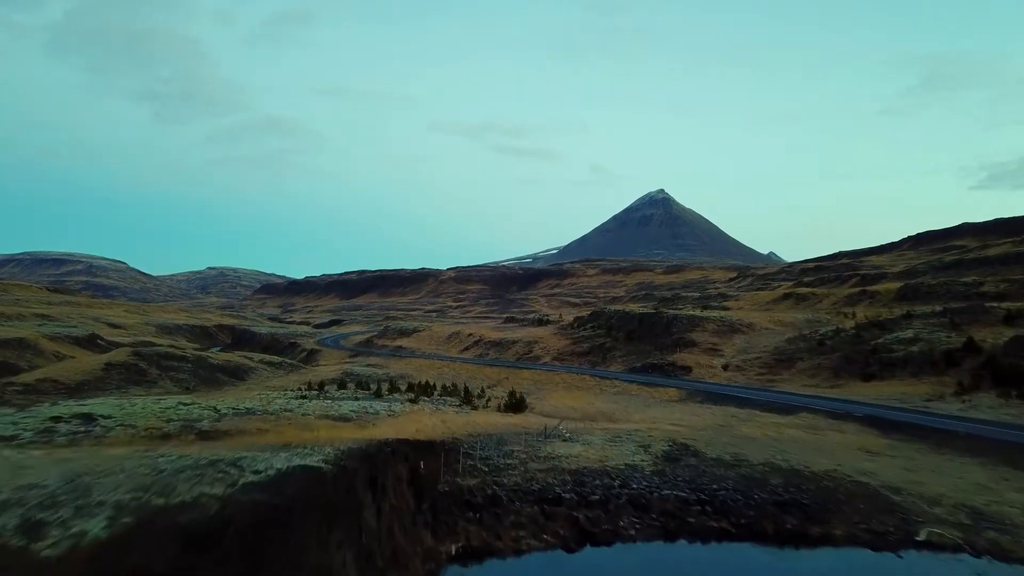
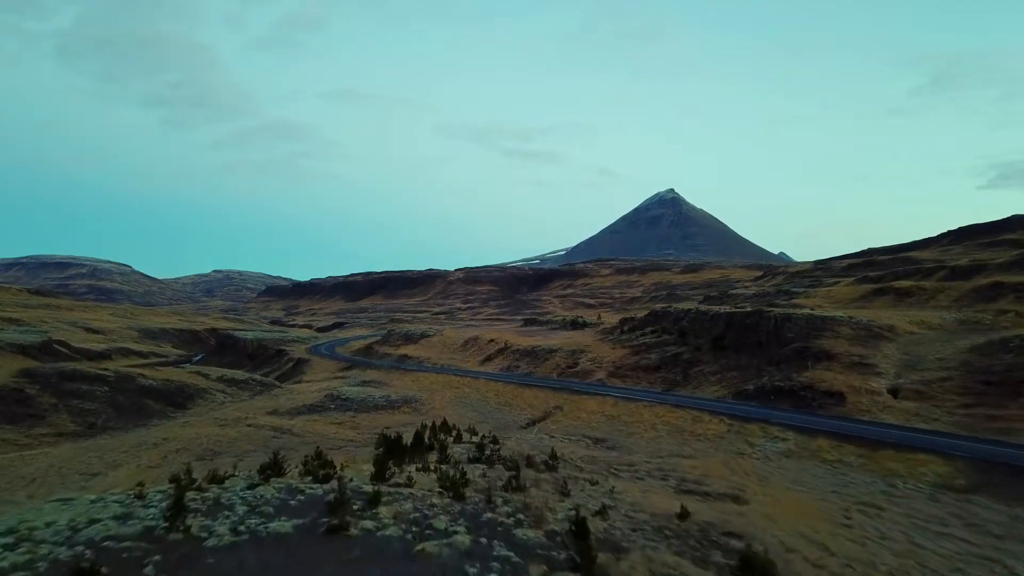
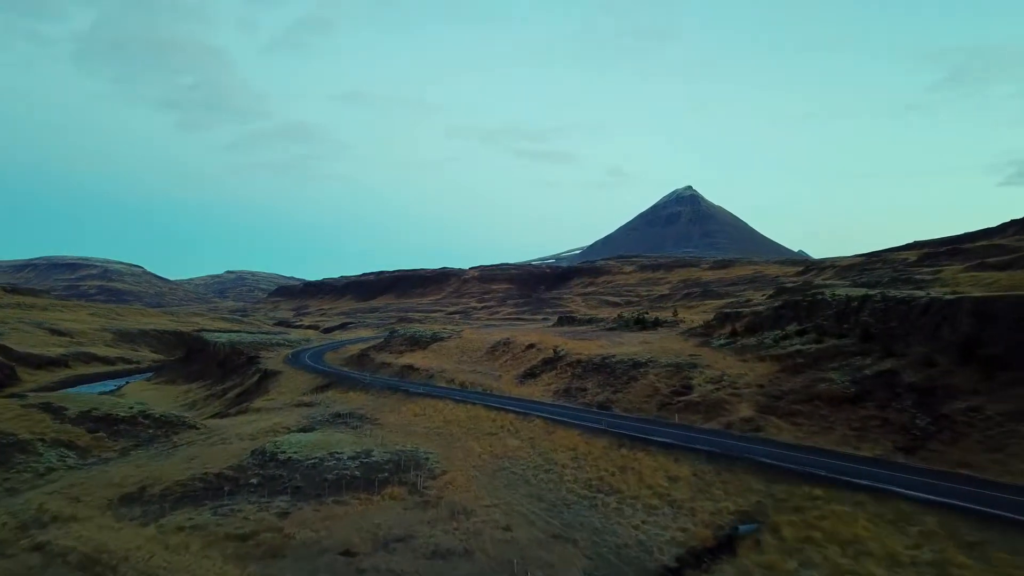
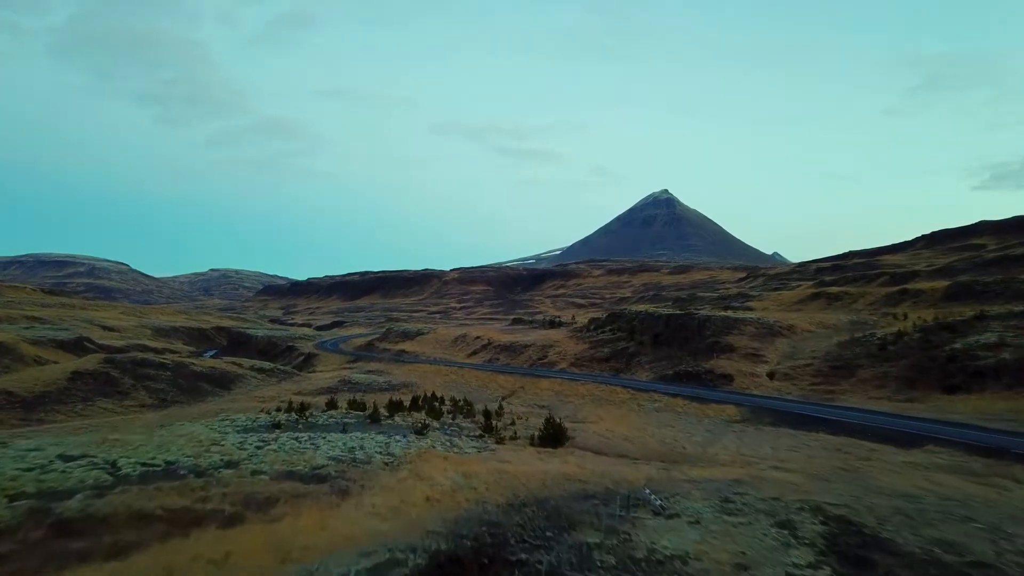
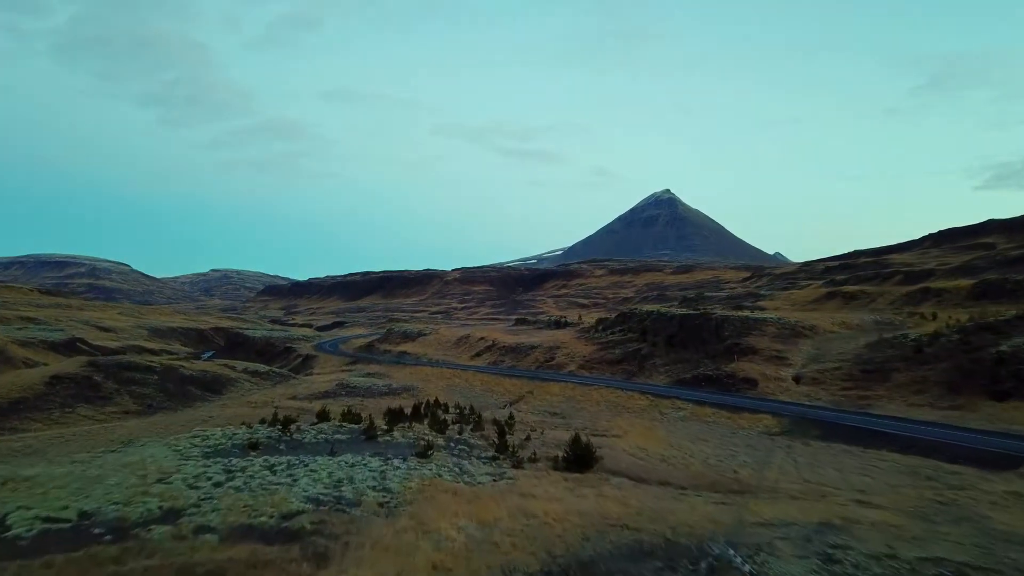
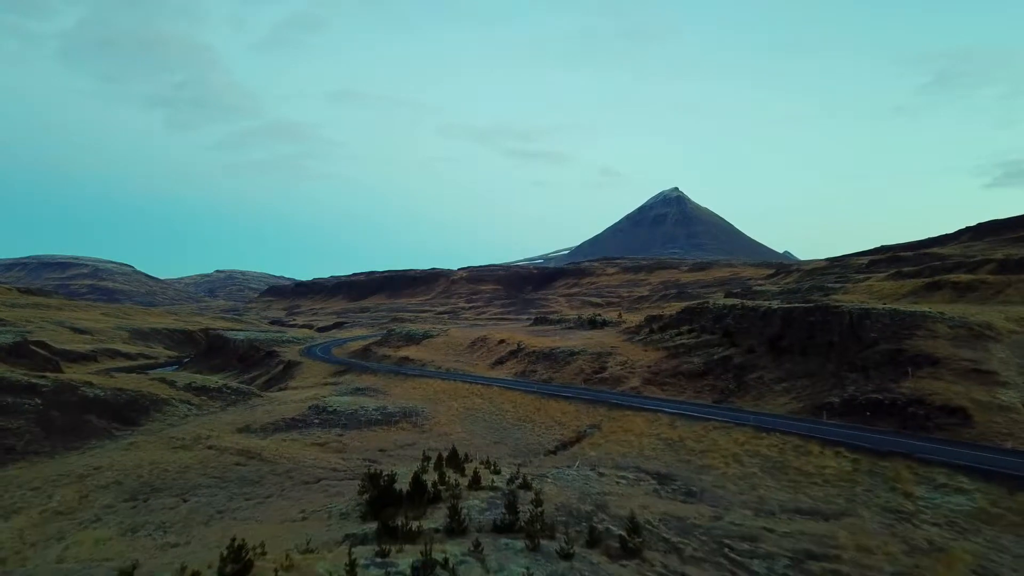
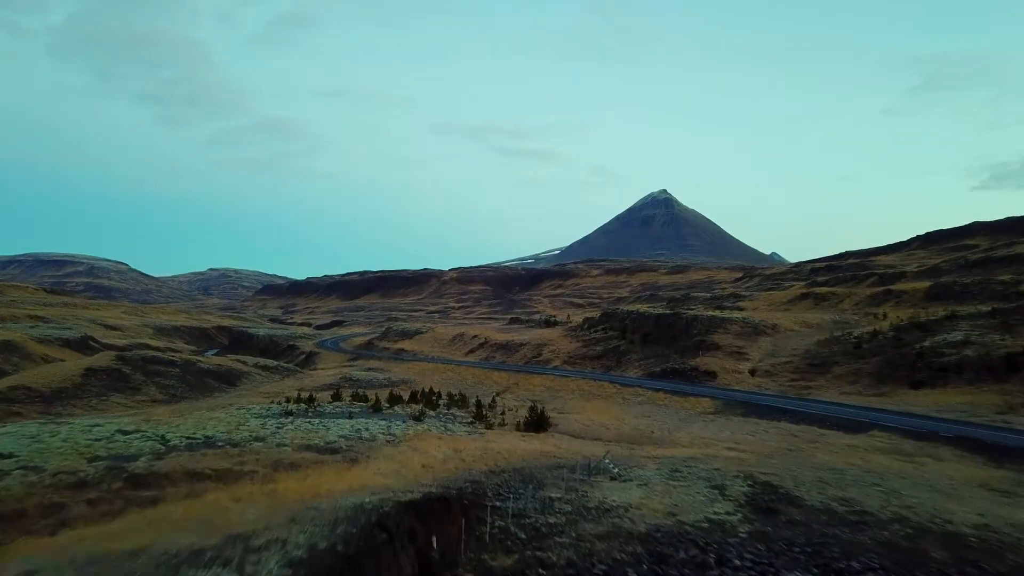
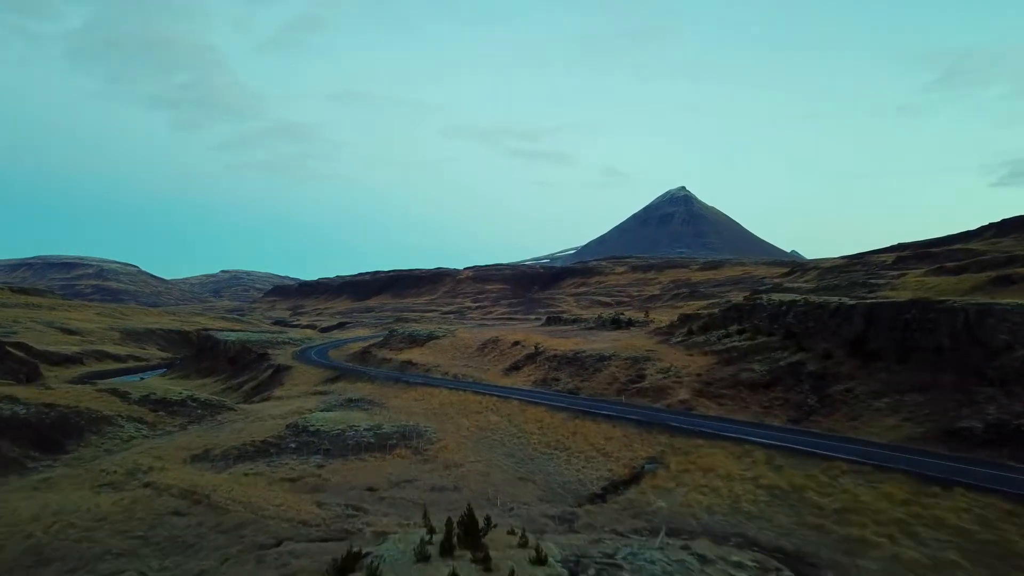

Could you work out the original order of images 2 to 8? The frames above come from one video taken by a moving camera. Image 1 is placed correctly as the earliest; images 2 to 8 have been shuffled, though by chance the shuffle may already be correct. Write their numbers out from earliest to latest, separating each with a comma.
7, 4, 5, 2, 6, 8, 3
